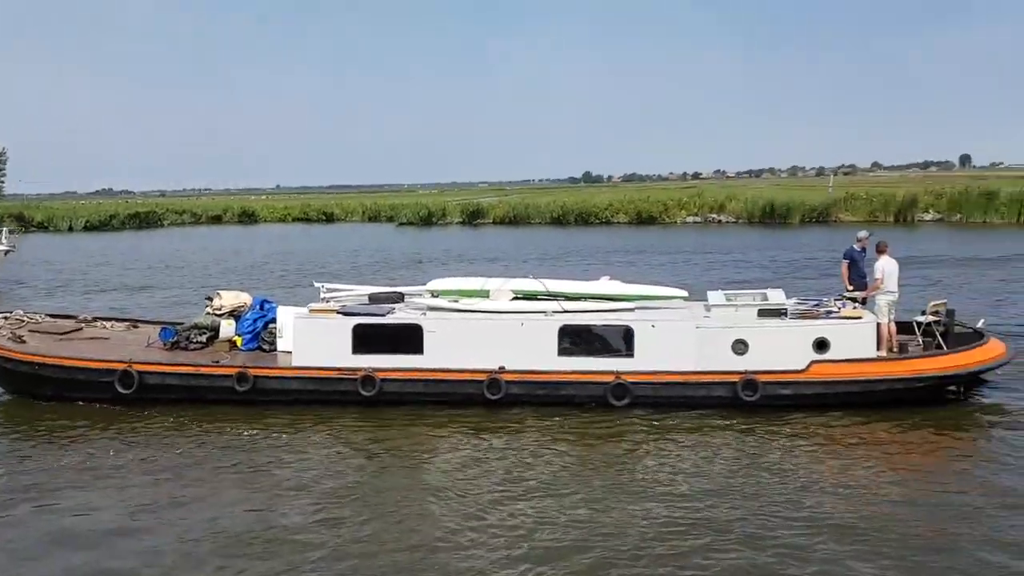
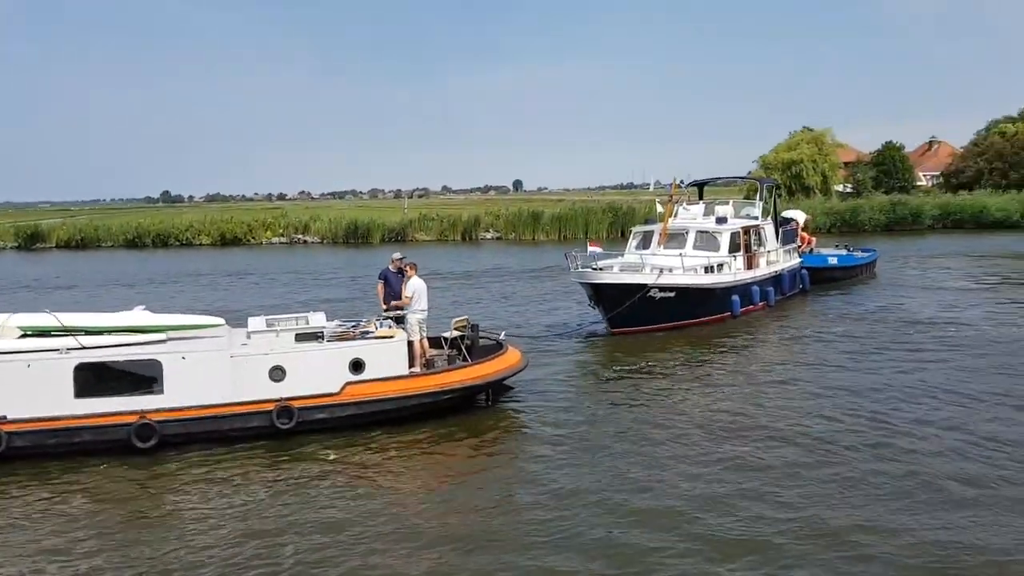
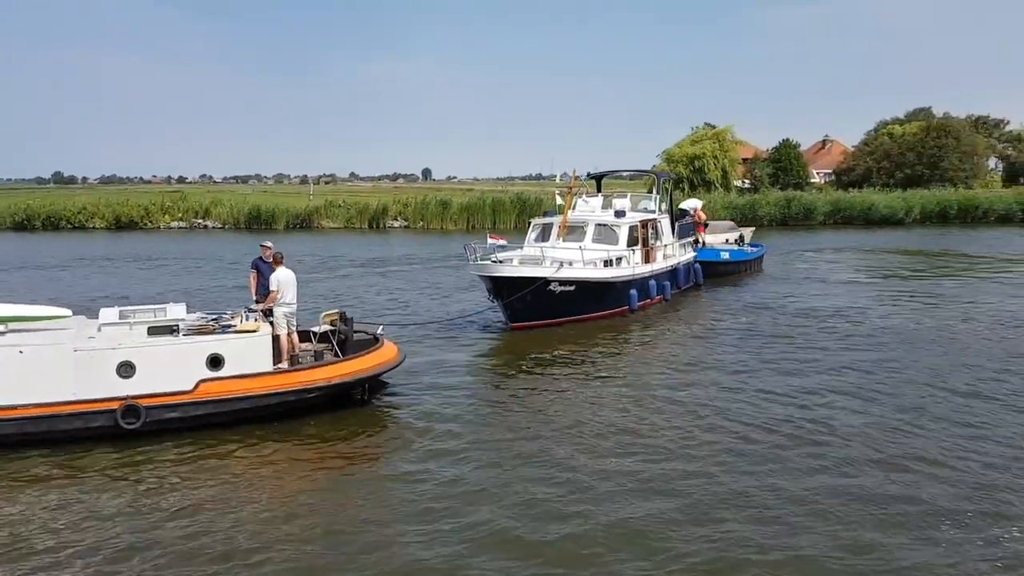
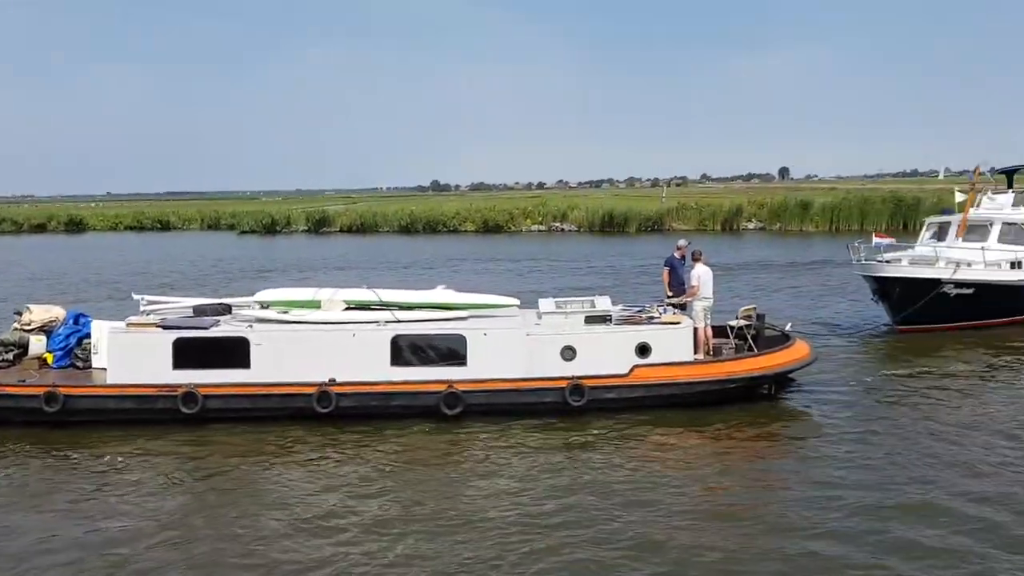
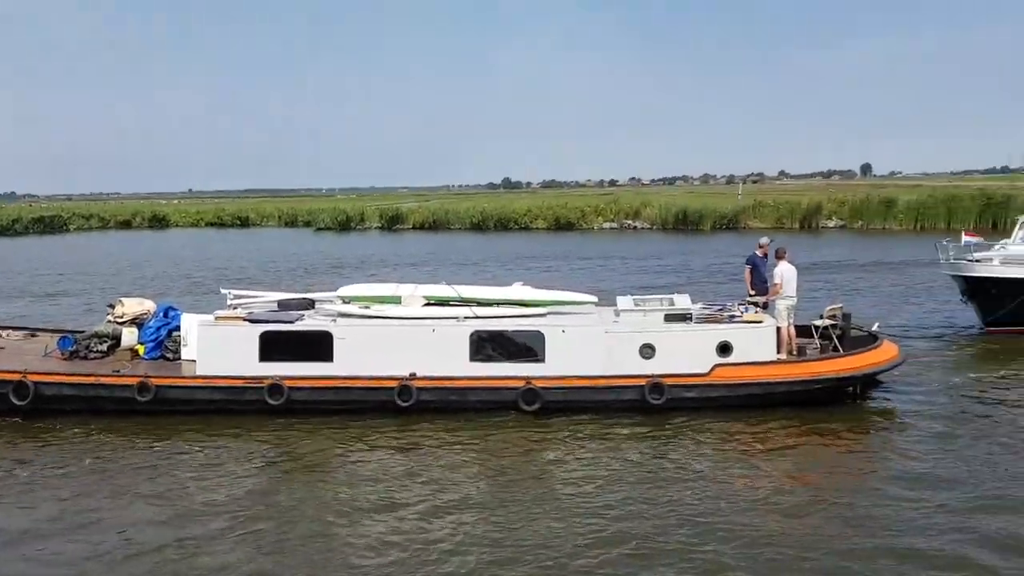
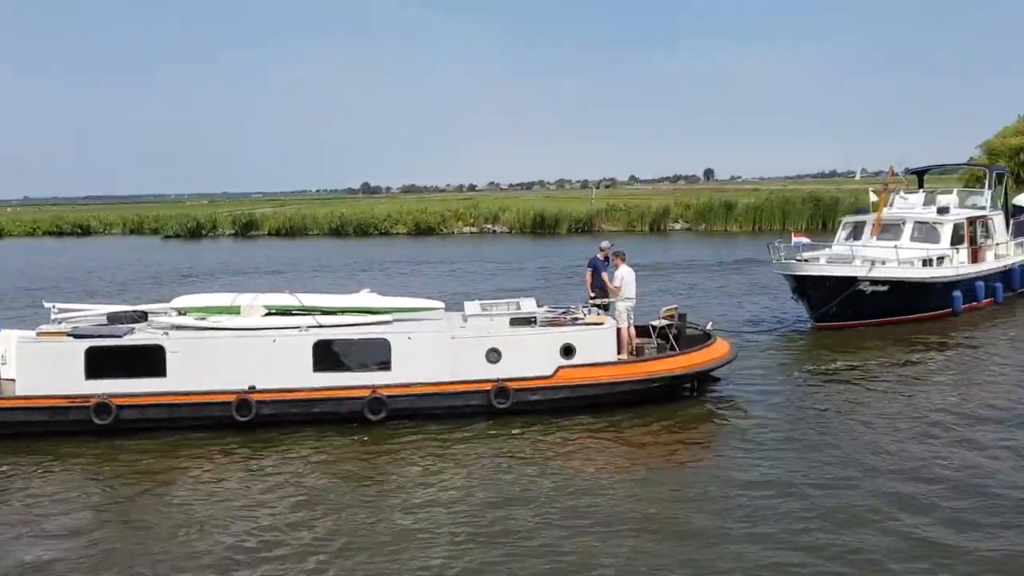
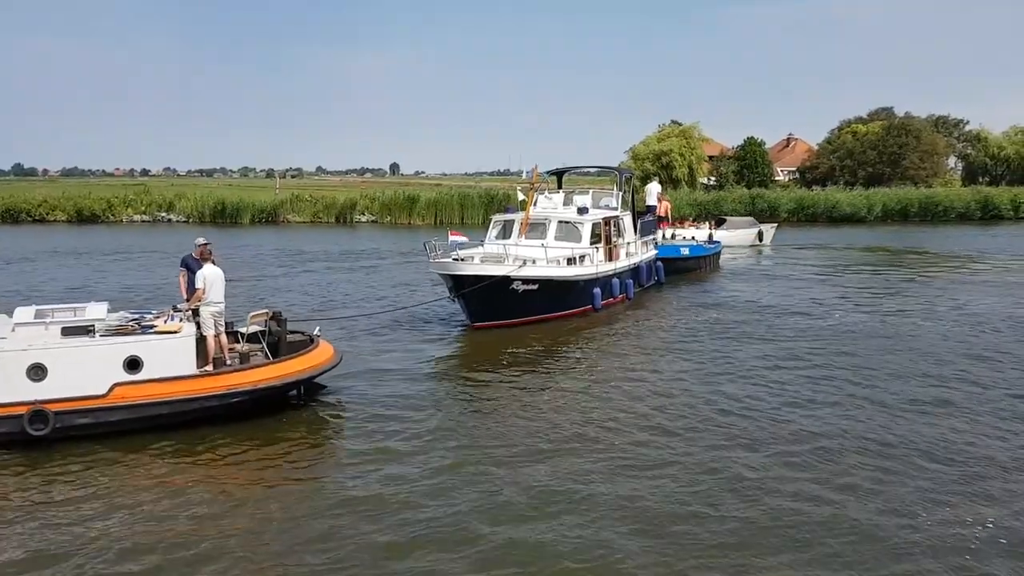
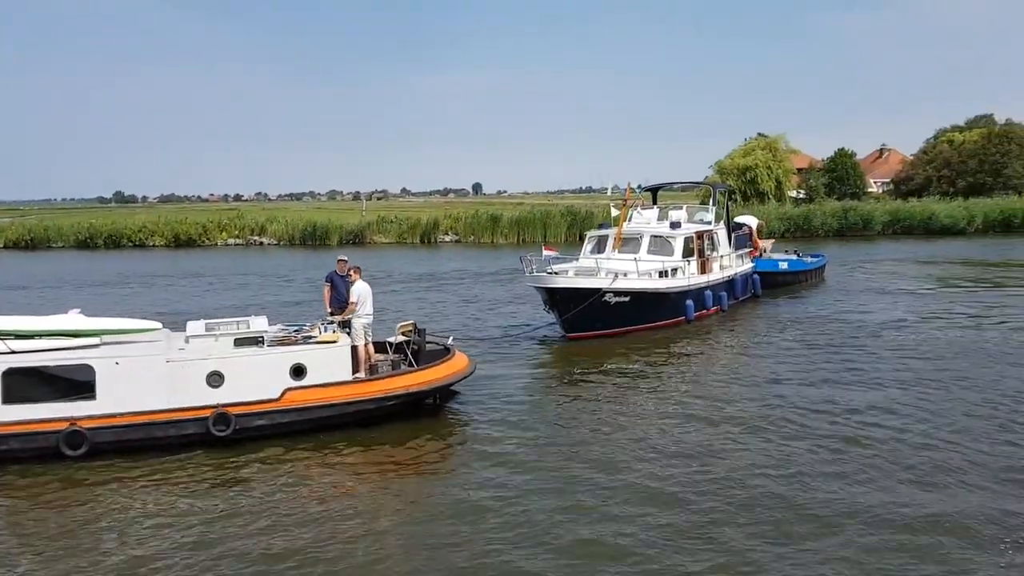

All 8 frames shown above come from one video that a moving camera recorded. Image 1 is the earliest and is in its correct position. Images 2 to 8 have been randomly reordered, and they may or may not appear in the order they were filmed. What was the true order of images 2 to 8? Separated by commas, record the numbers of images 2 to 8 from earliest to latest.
5, 4, 6, 2, 8, 3, 7
